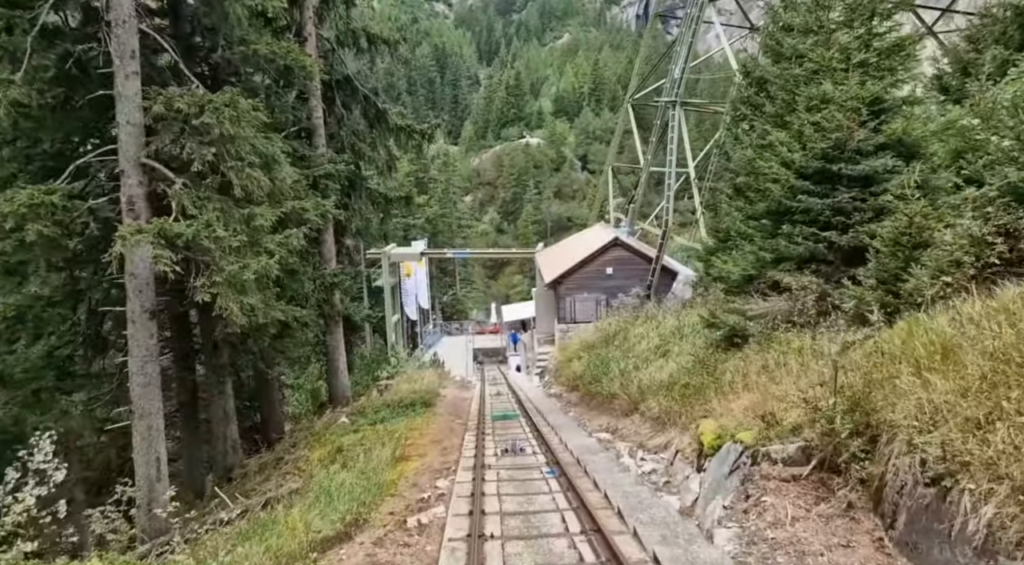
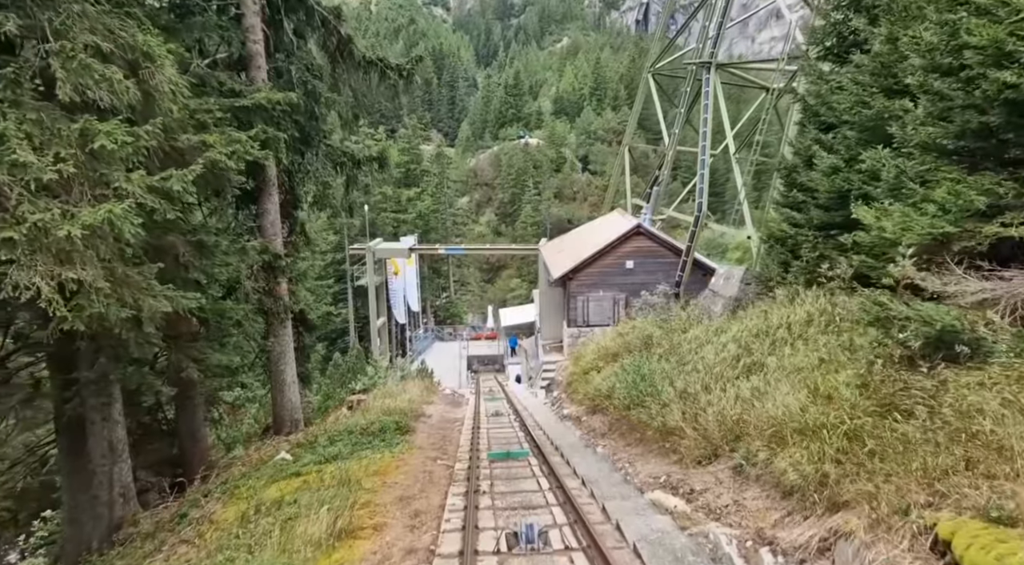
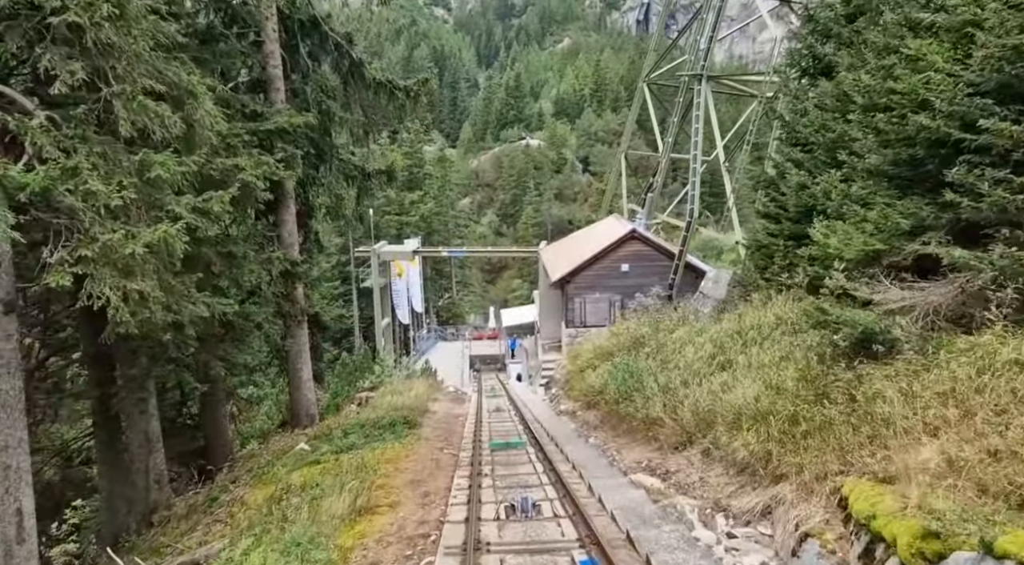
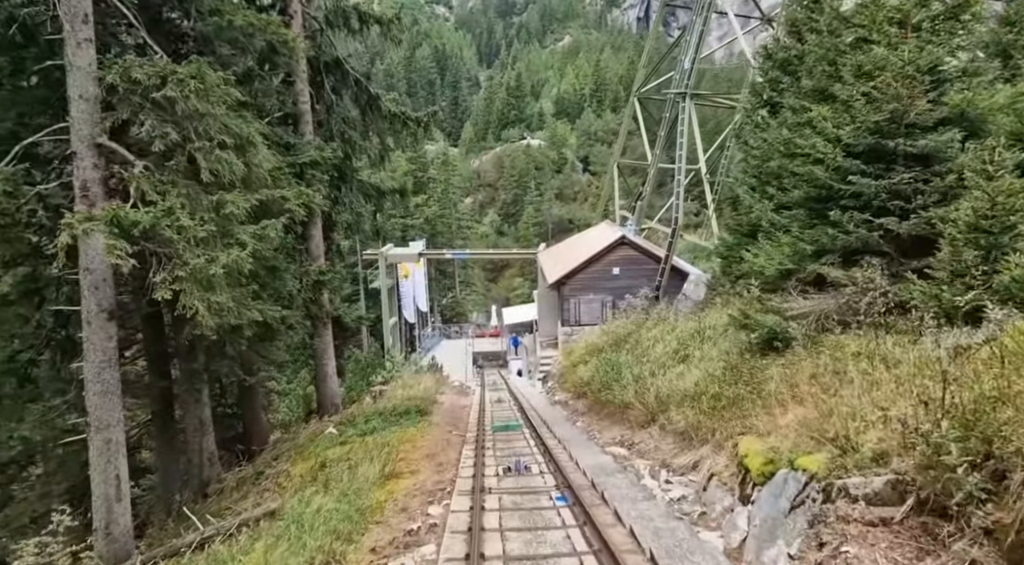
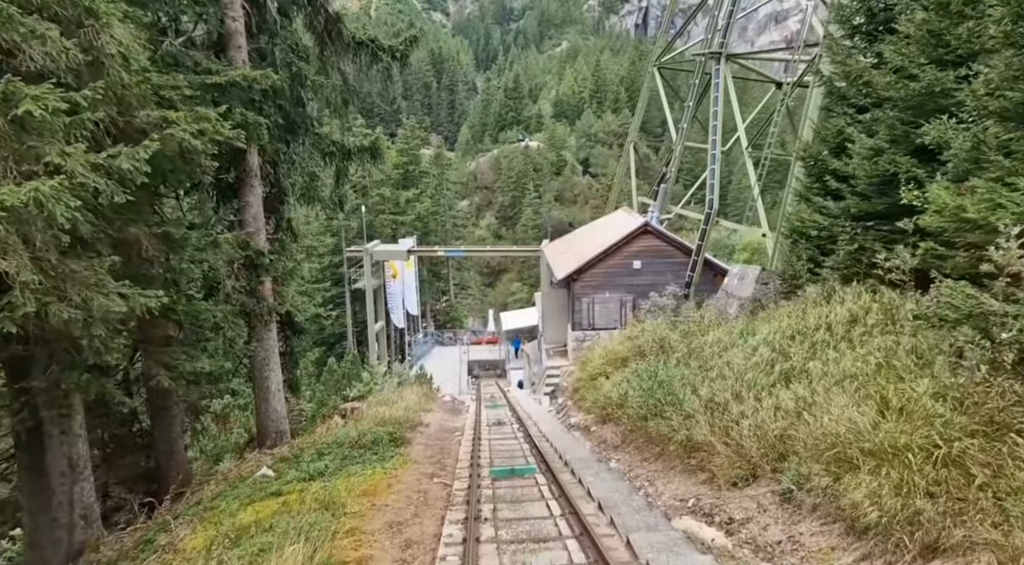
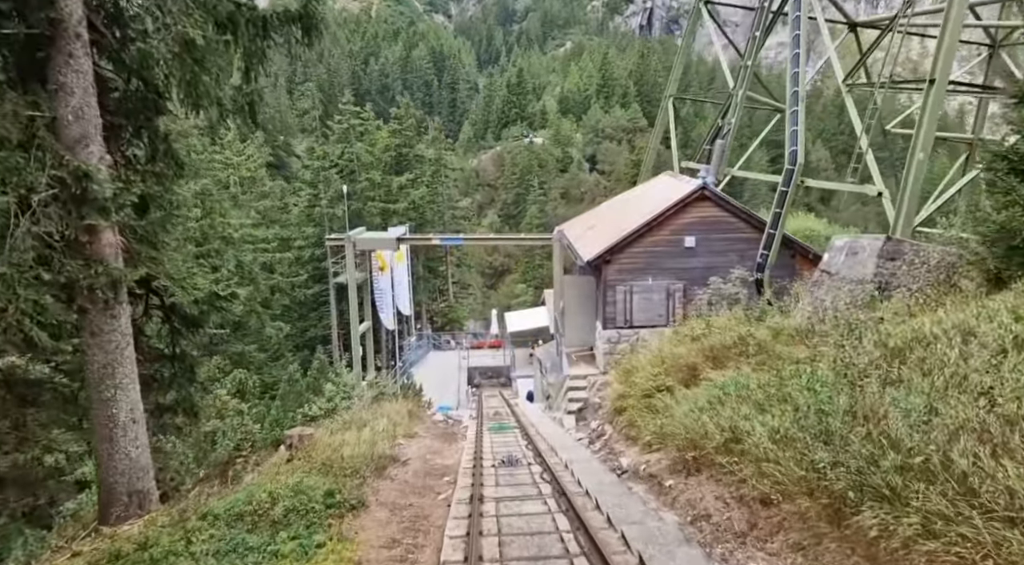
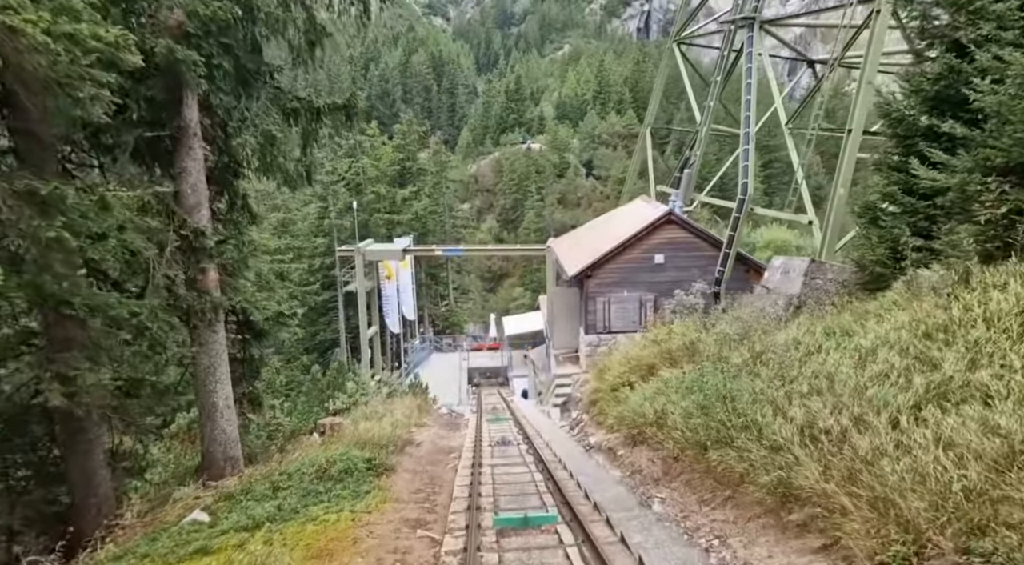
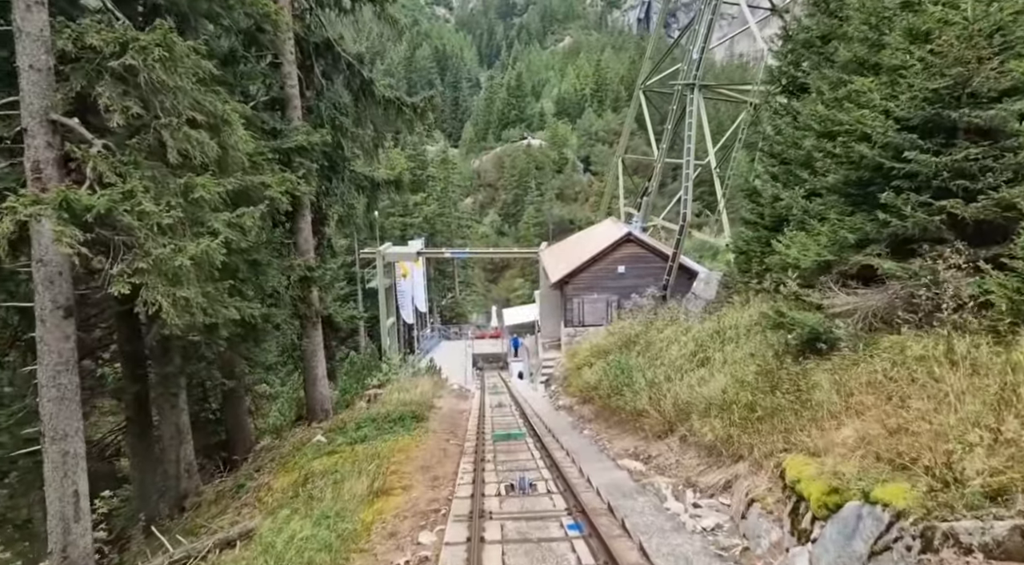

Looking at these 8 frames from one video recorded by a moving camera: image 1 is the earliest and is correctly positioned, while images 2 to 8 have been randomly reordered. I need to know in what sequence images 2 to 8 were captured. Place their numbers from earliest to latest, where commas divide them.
4, 8, 3, 2, 5, 7, 6
